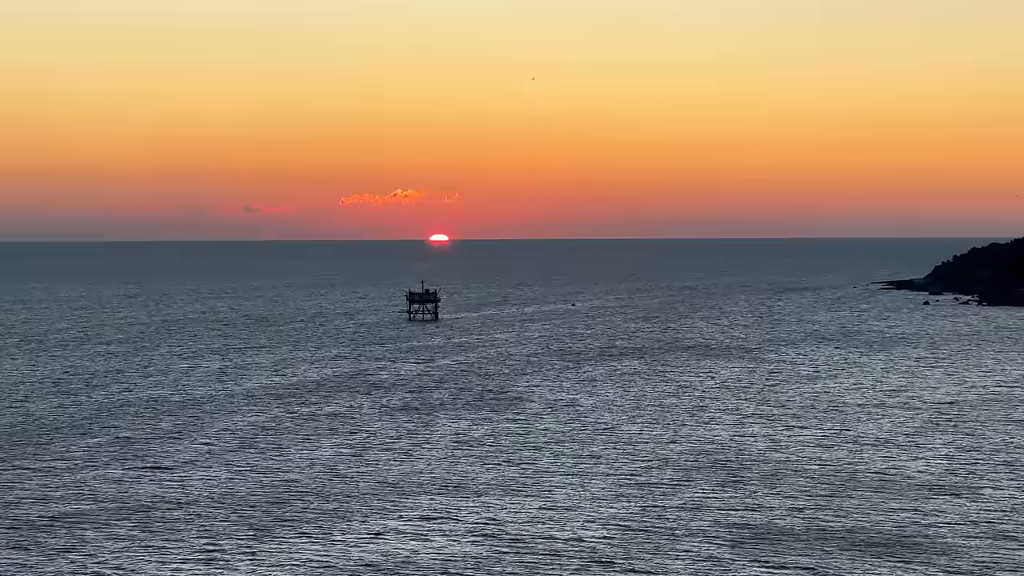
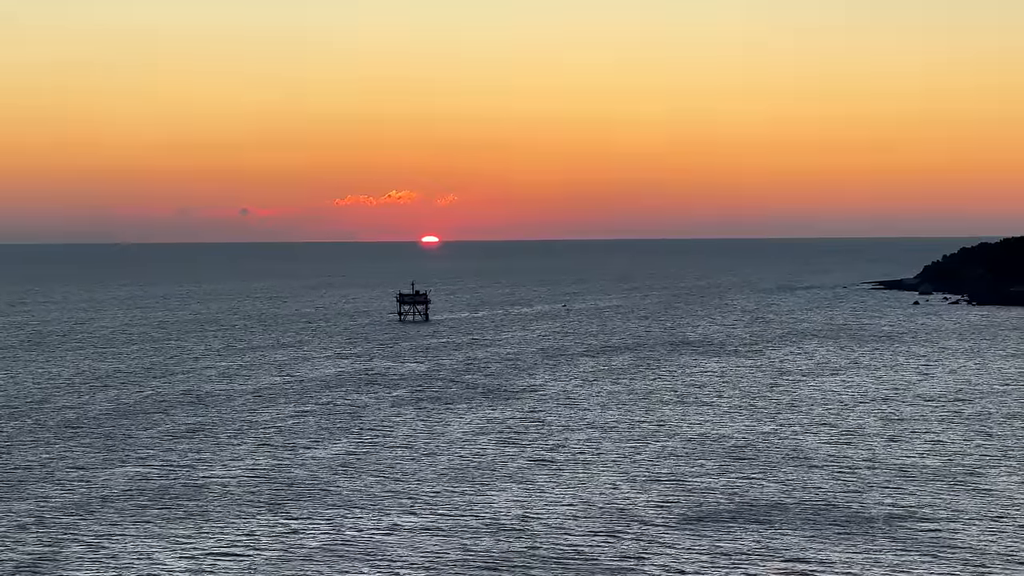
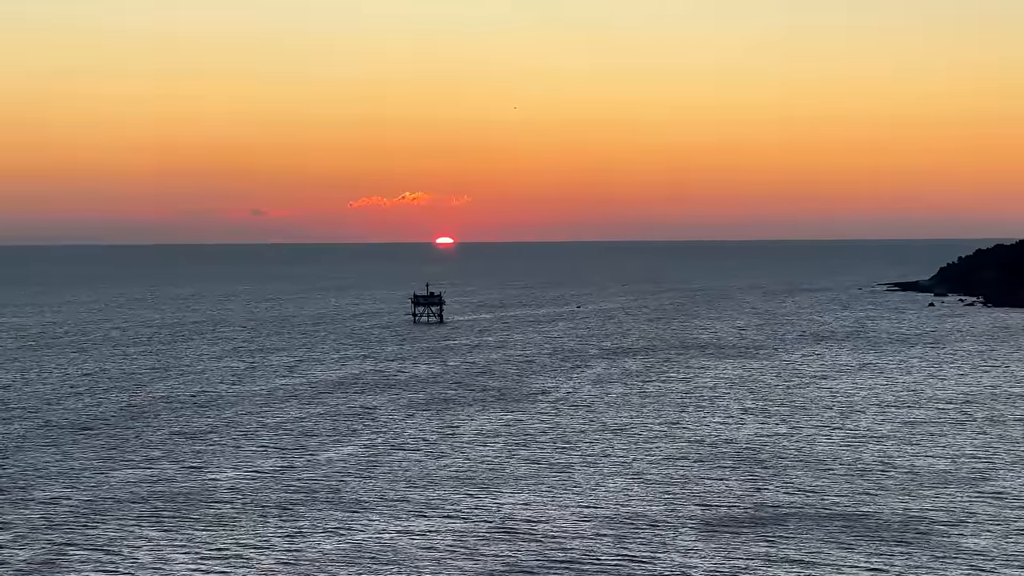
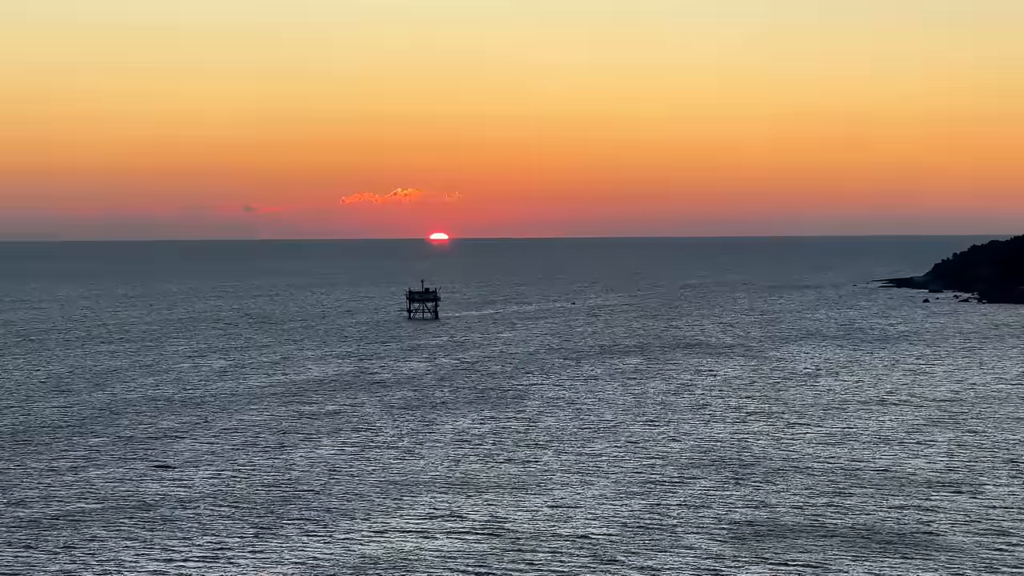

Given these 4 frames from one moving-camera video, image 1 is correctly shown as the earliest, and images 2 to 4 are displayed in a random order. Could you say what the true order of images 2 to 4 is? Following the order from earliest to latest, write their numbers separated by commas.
4, 3, 2
